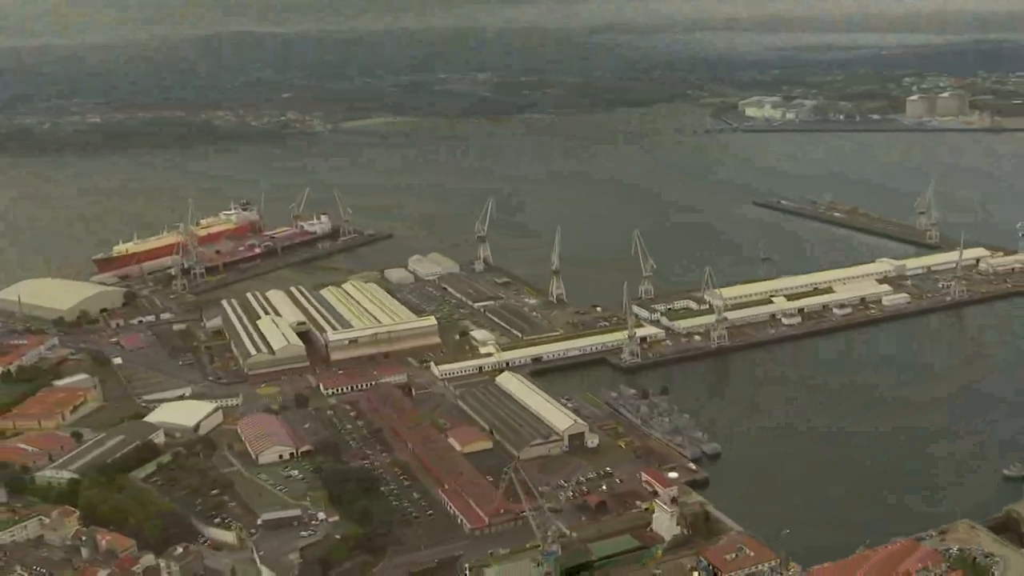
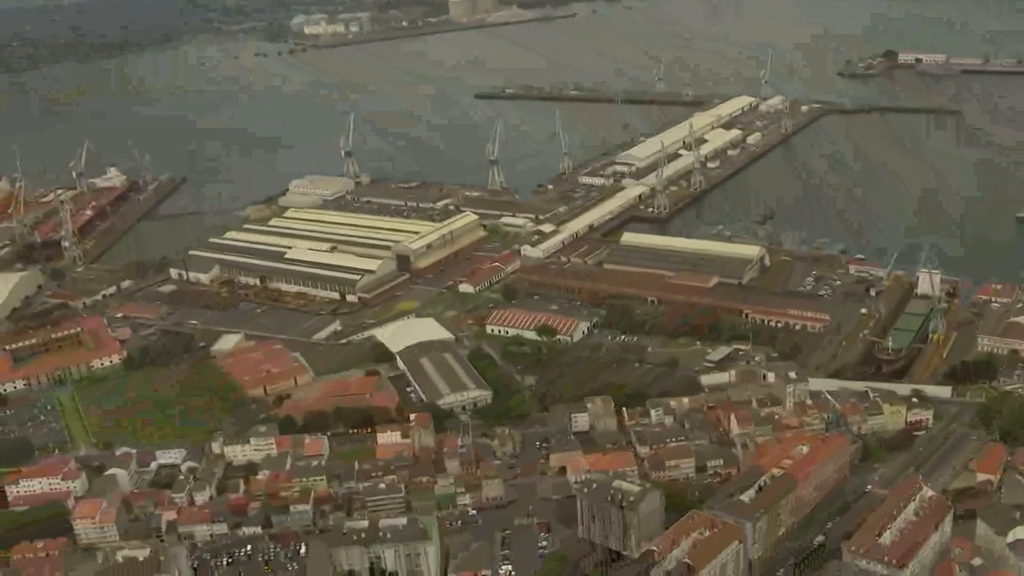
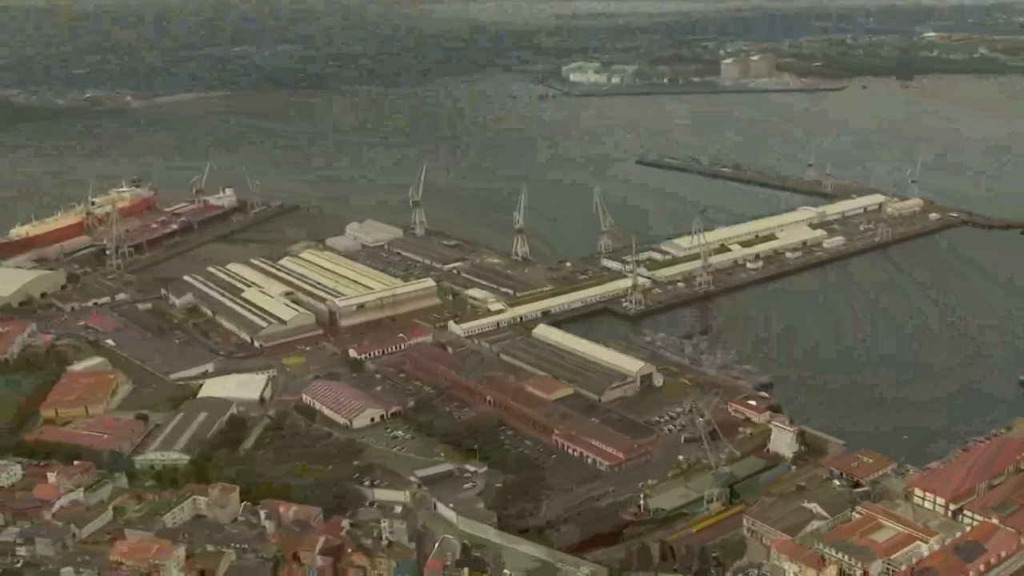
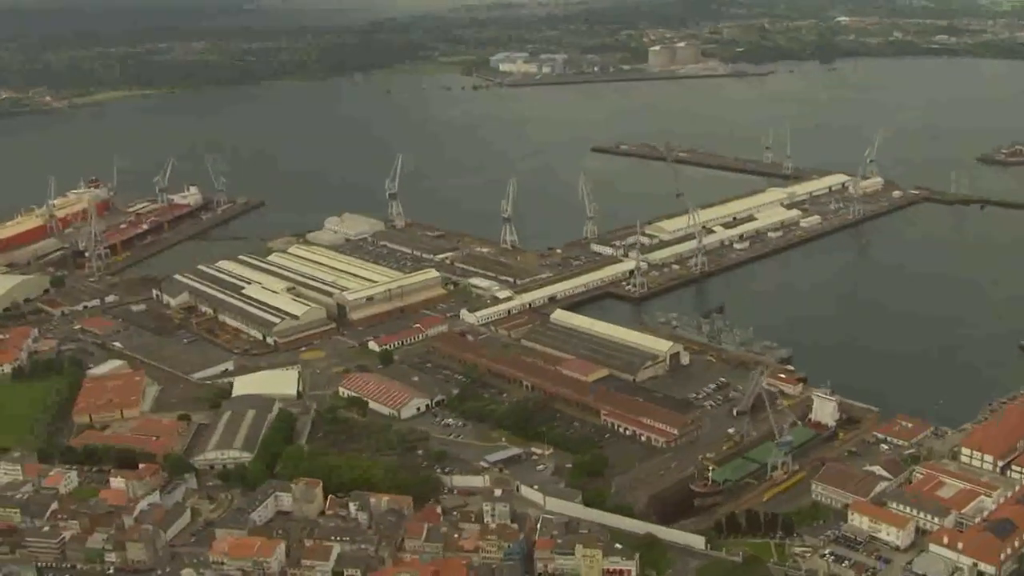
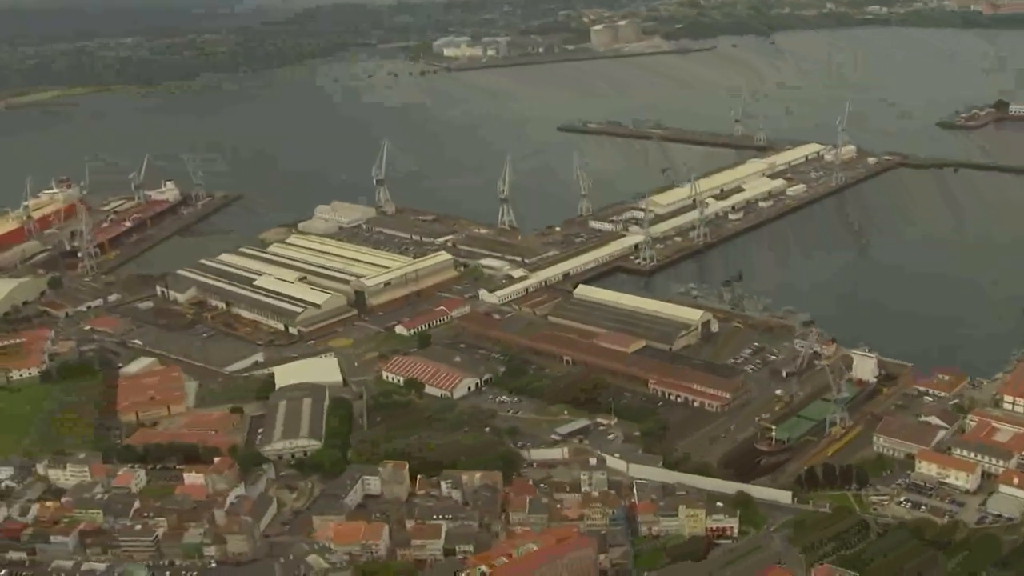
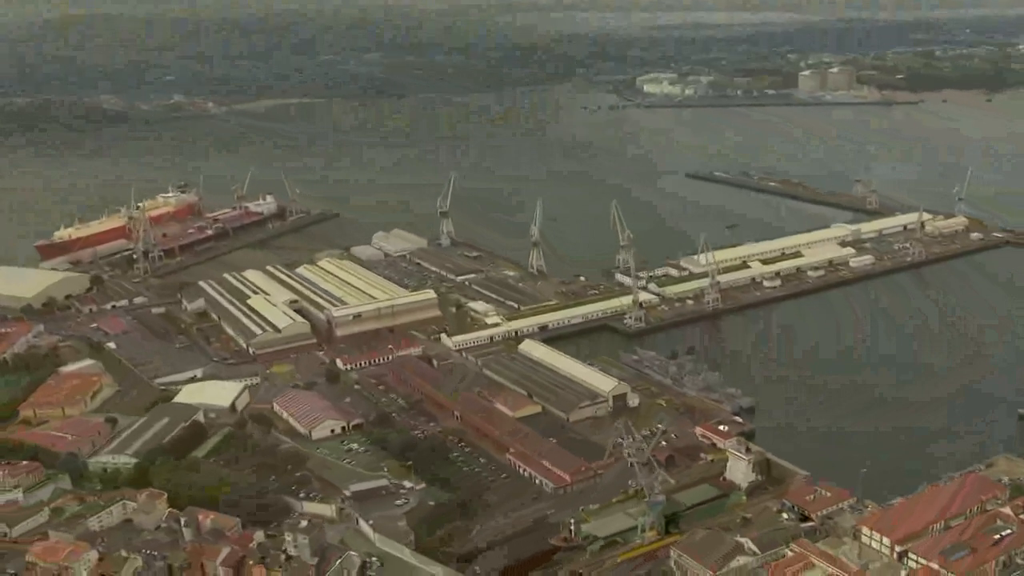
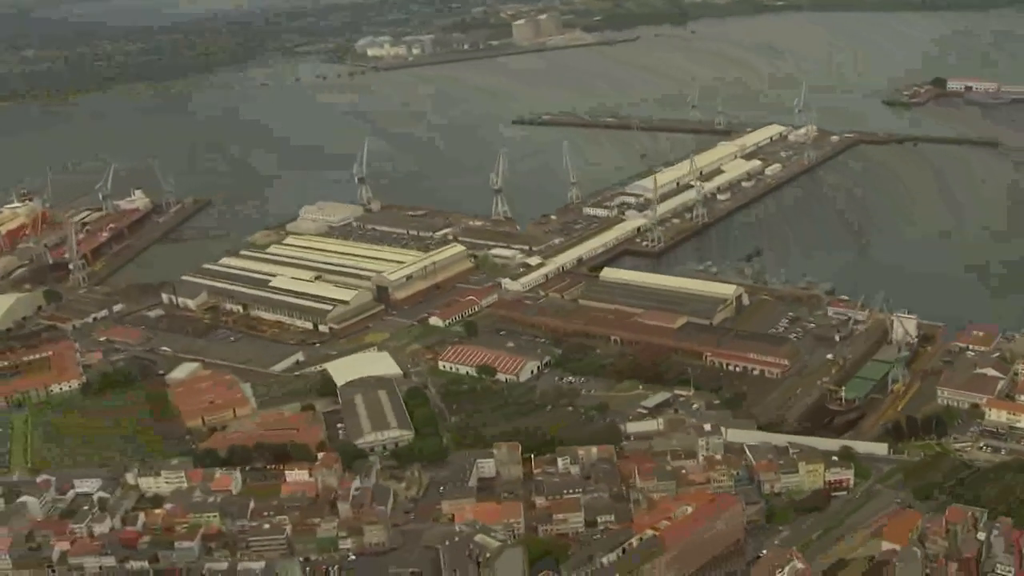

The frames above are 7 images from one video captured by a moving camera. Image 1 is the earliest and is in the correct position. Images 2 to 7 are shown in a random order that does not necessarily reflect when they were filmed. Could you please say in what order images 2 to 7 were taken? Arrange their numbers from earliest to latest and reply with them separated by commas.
6, 3, 4, 5, 7, 2
